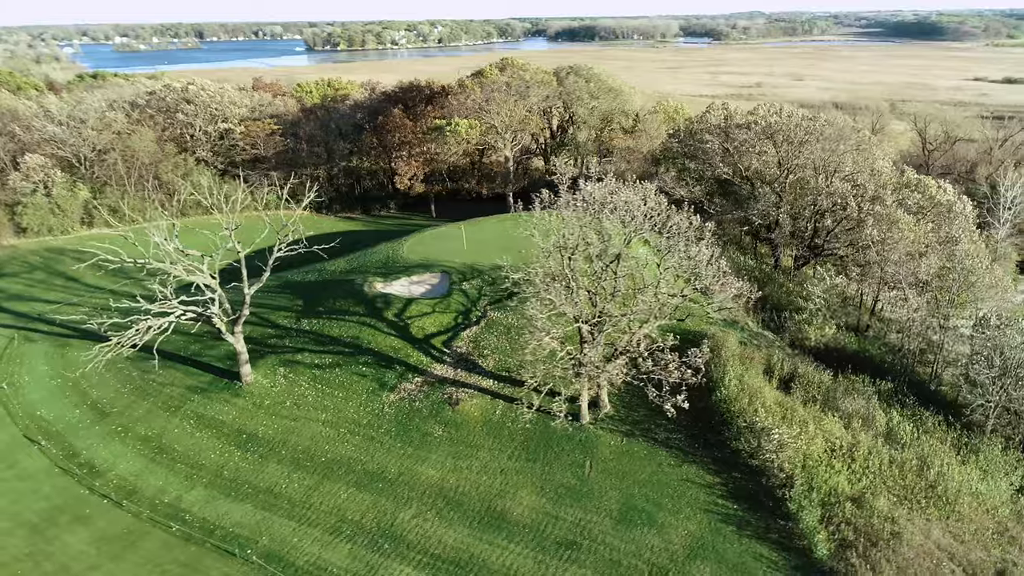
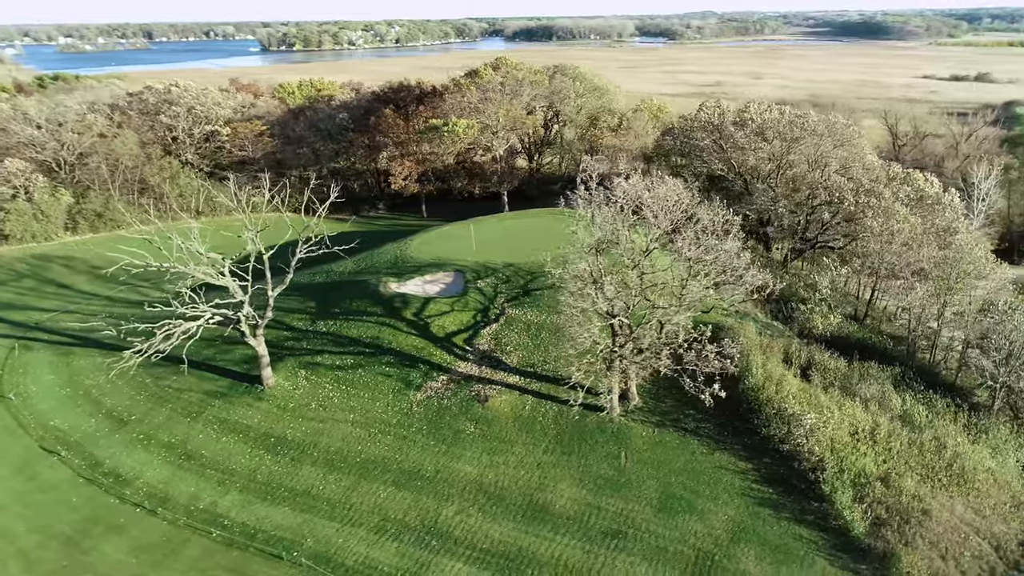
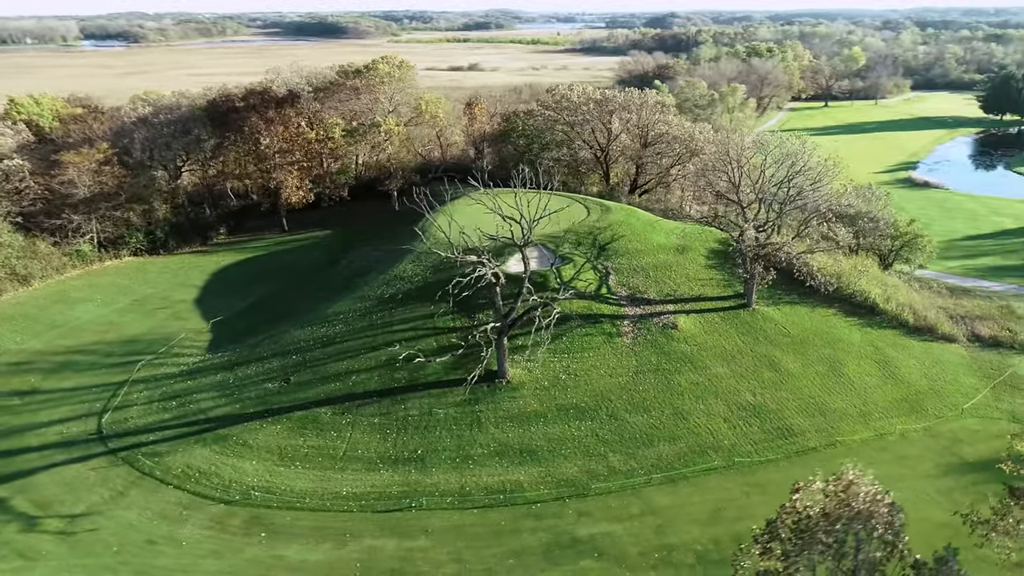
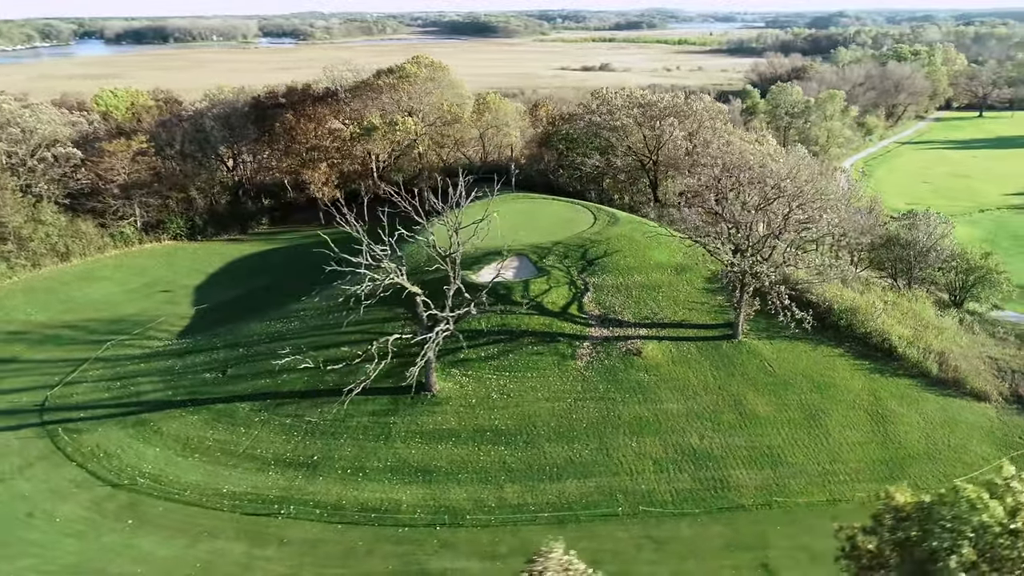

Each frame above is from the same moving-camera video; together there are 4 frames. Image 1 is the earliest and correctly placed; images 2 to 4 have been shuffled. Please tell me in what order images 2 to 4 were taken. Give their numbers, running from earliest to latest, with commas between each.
2, 4, 3
